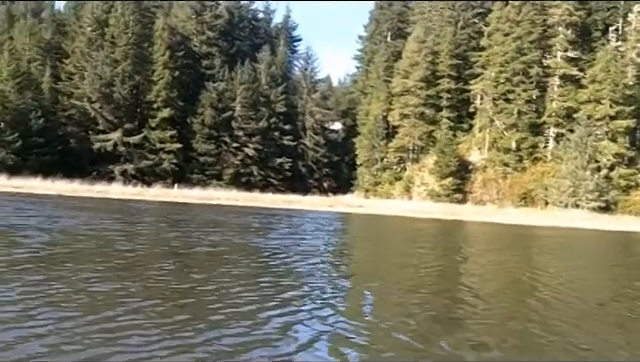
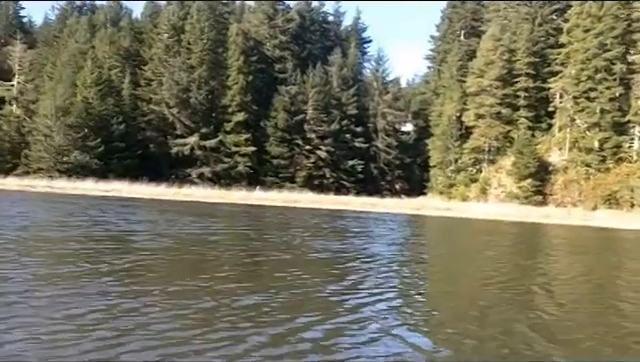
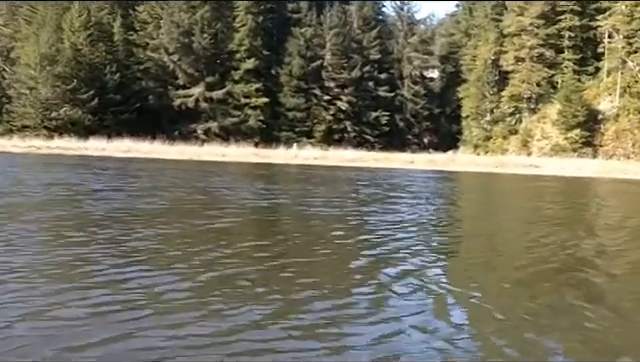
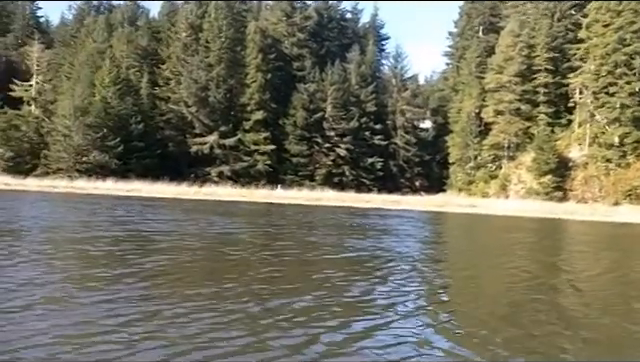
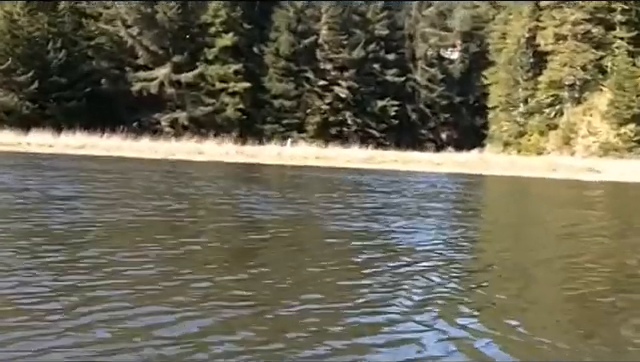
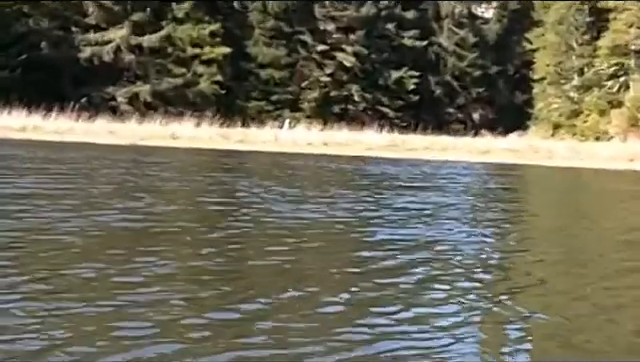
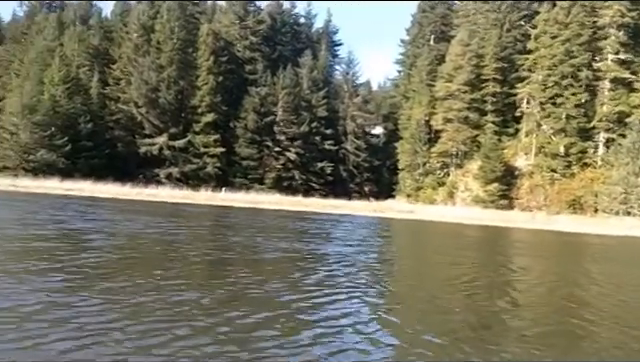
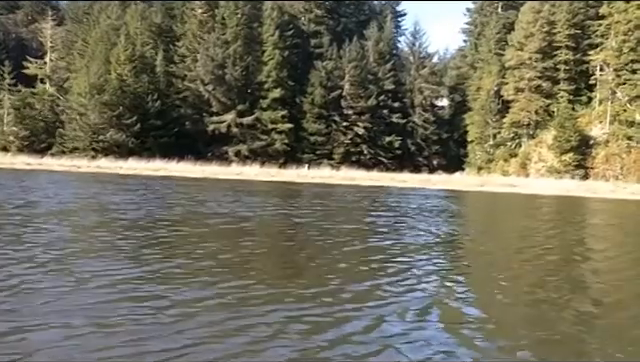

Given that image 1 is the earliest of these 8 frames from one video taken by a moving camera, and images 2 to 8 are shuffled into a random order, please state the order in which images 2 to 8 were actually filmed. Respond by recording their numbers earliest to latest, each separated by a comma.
7, 2, 4, 8, 3, 5, 6
